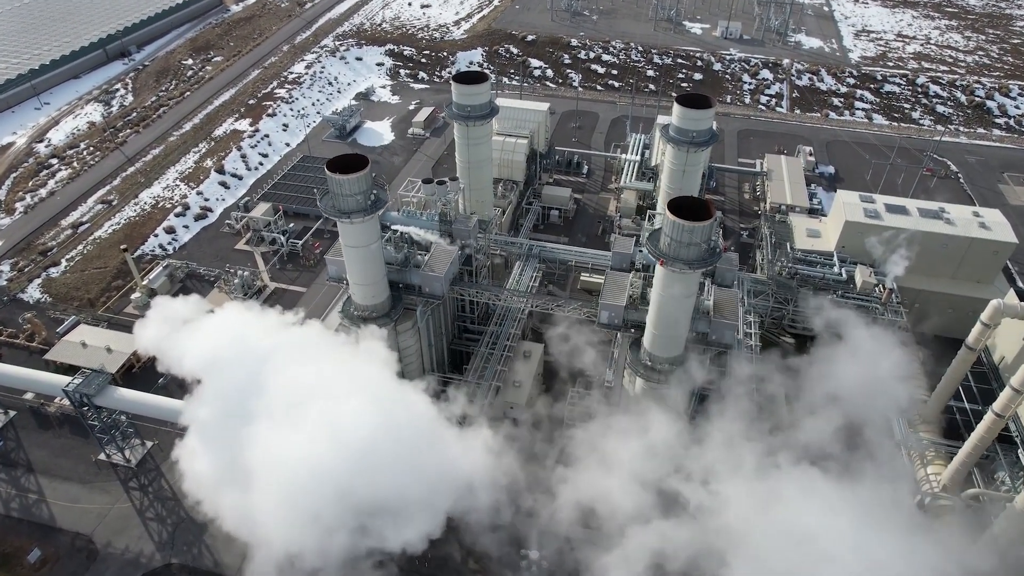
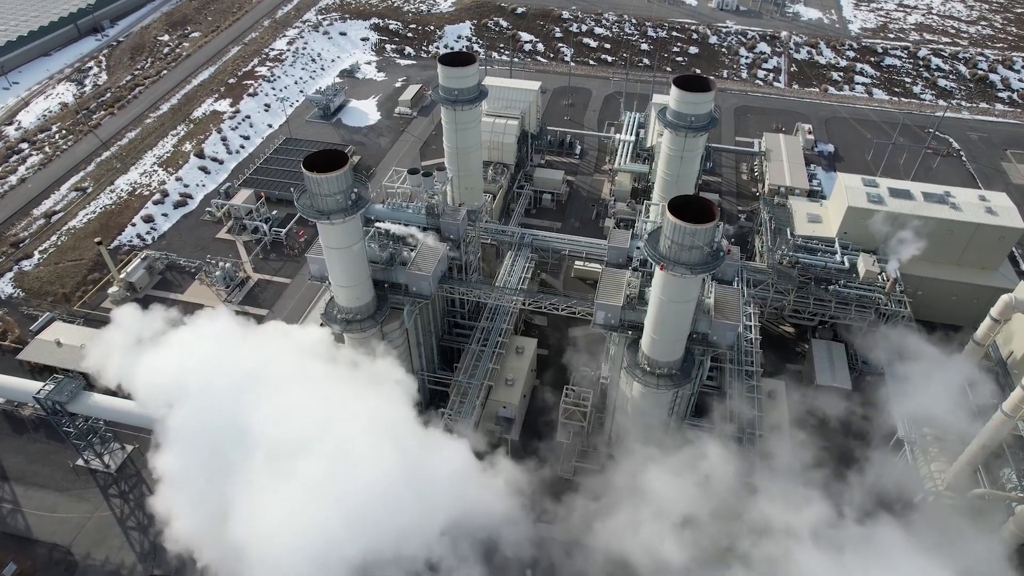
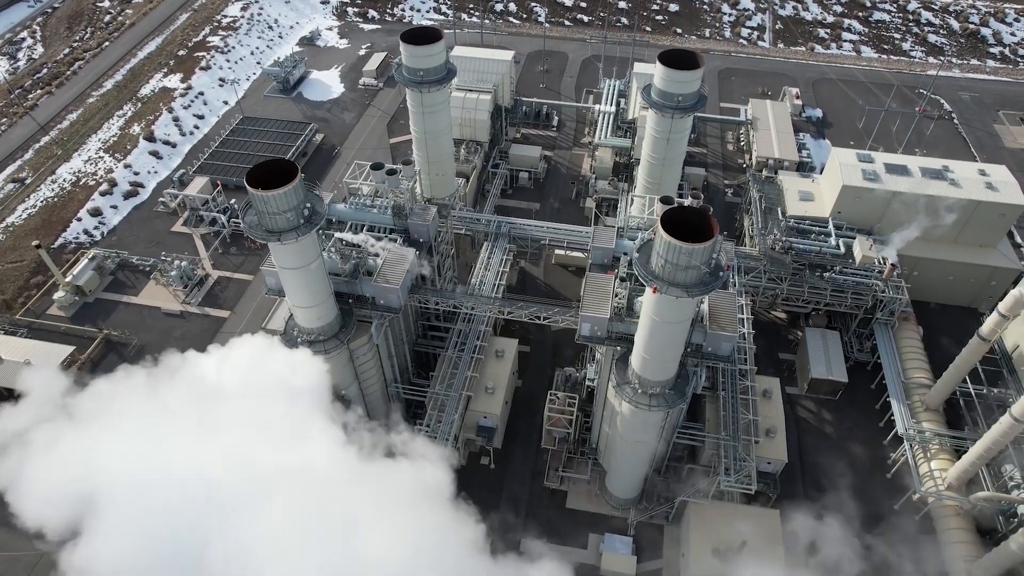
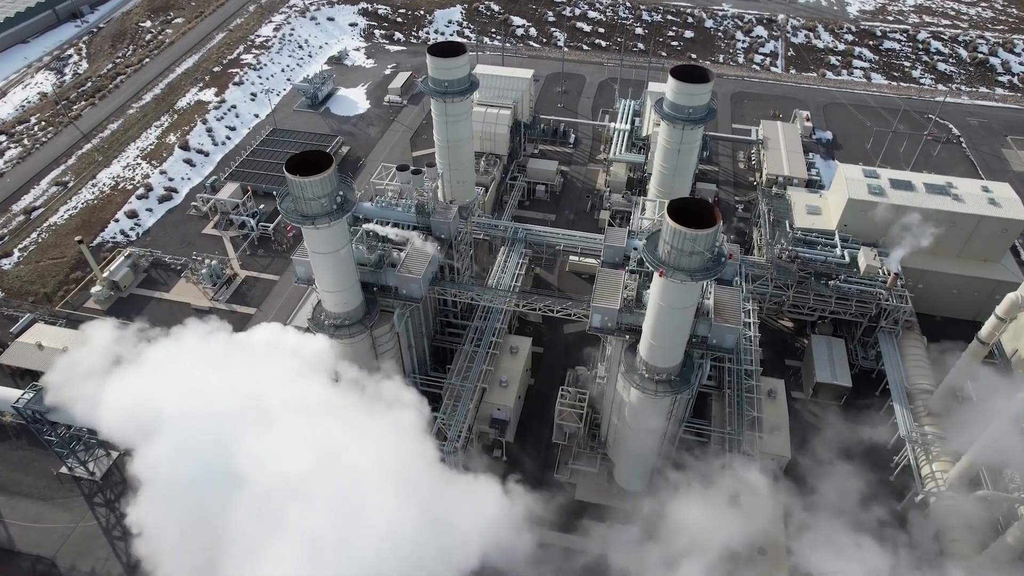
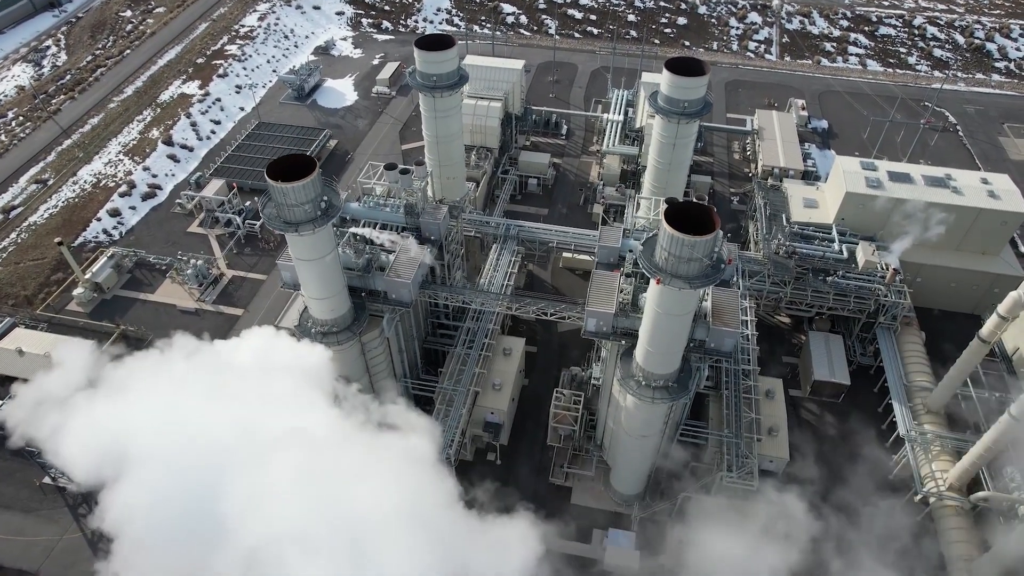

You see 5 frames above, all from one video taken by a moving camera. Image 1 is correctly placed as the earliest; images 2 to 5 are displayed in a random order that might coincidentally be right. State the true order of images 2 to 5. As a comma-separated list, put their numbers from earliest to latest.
2, 4, 5, 3
